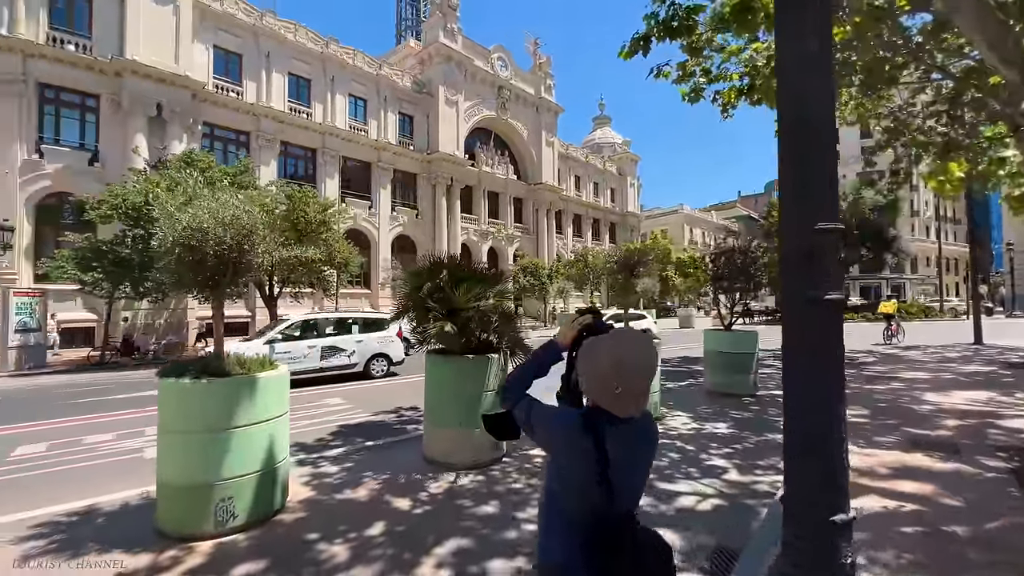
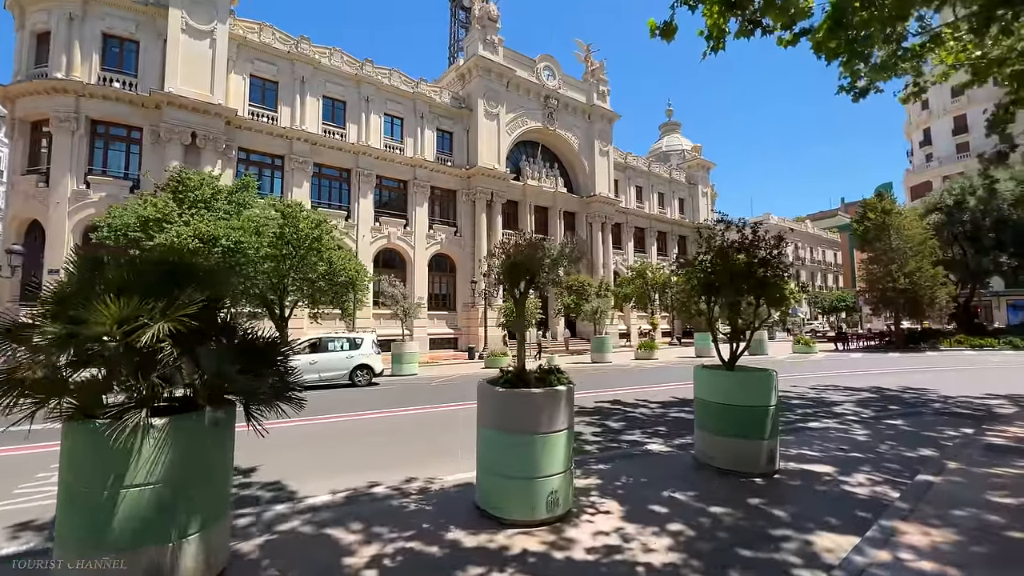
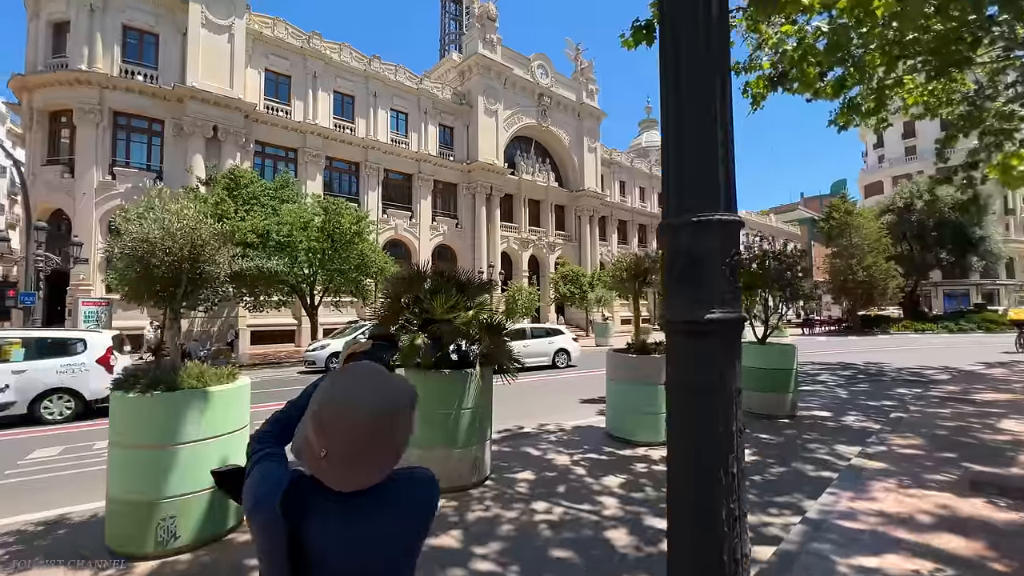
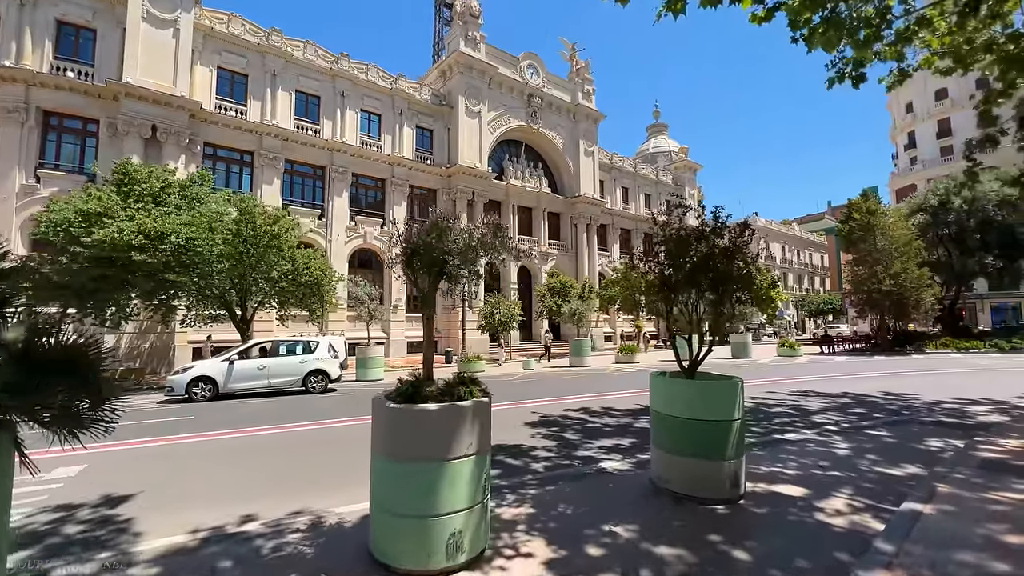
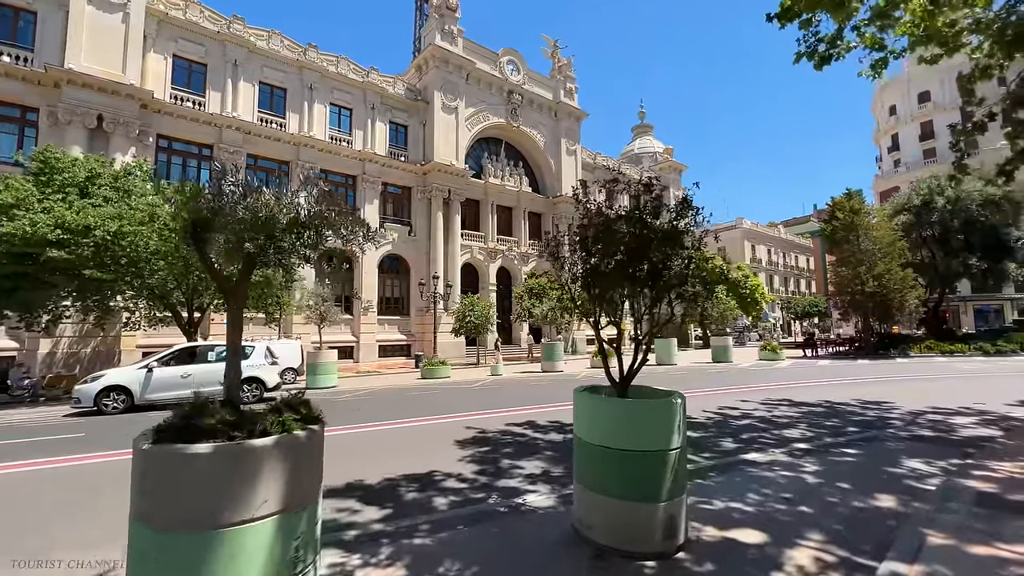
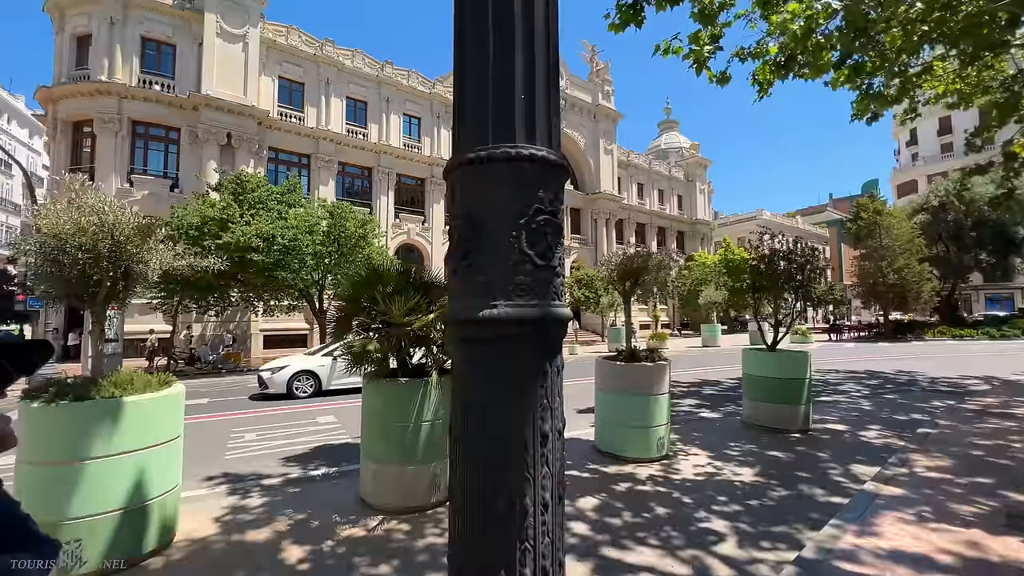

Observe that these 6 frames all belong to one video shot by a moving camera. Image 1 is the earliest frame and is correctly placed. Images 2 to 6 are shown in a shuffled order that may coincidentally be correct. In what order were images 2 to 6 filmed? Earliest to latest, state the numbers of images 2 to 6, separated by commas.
3, 6, 2, 4, 5
